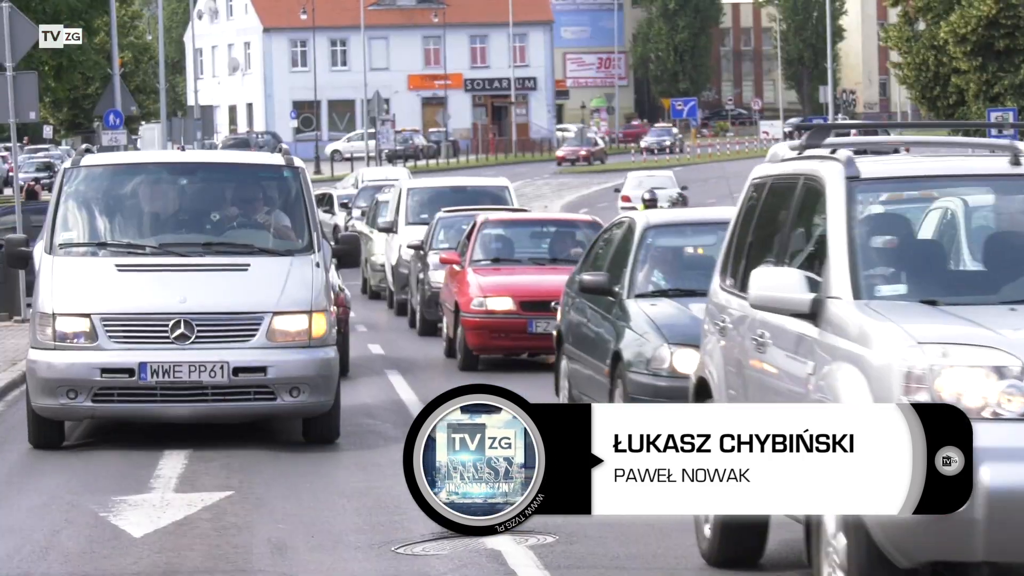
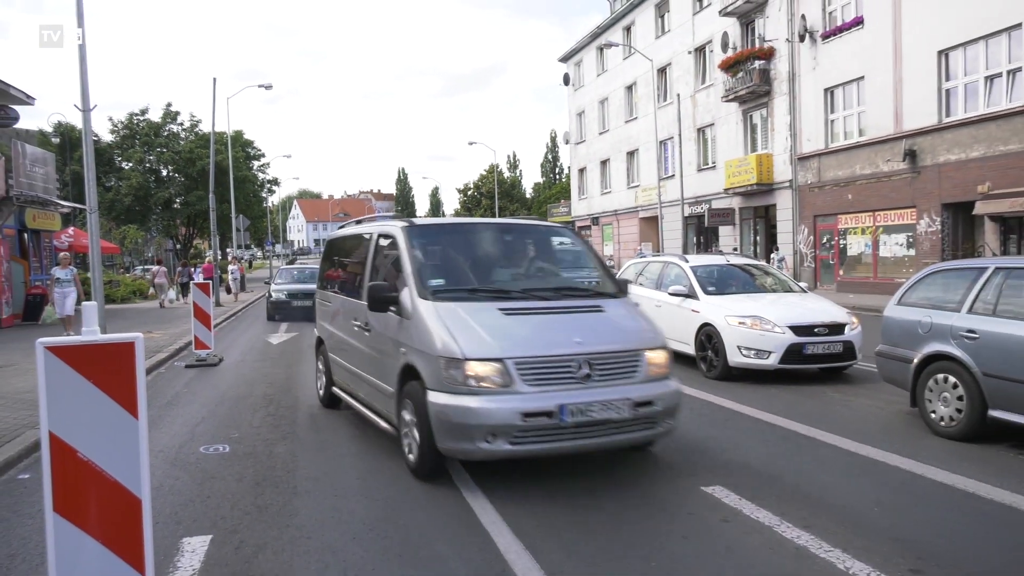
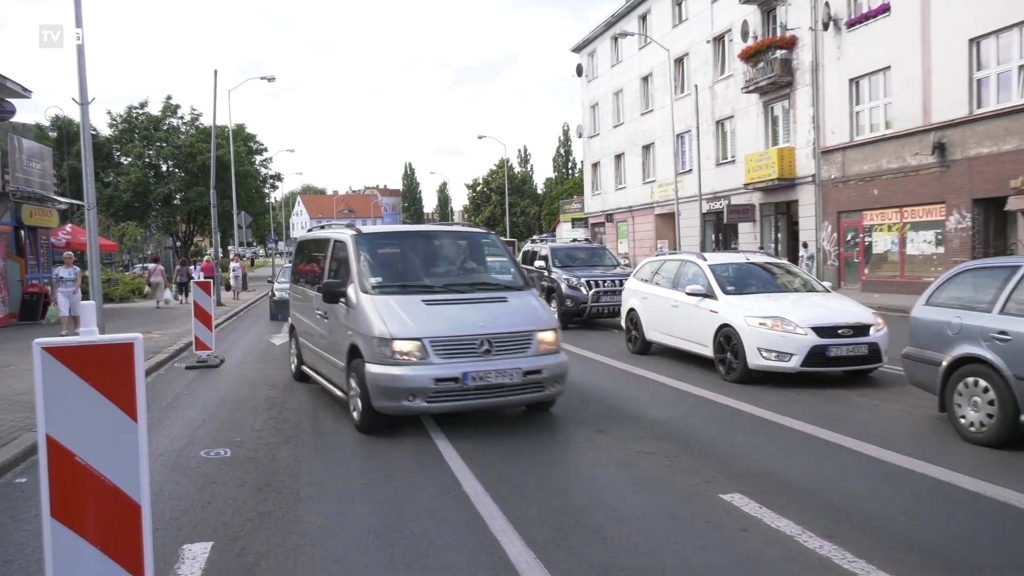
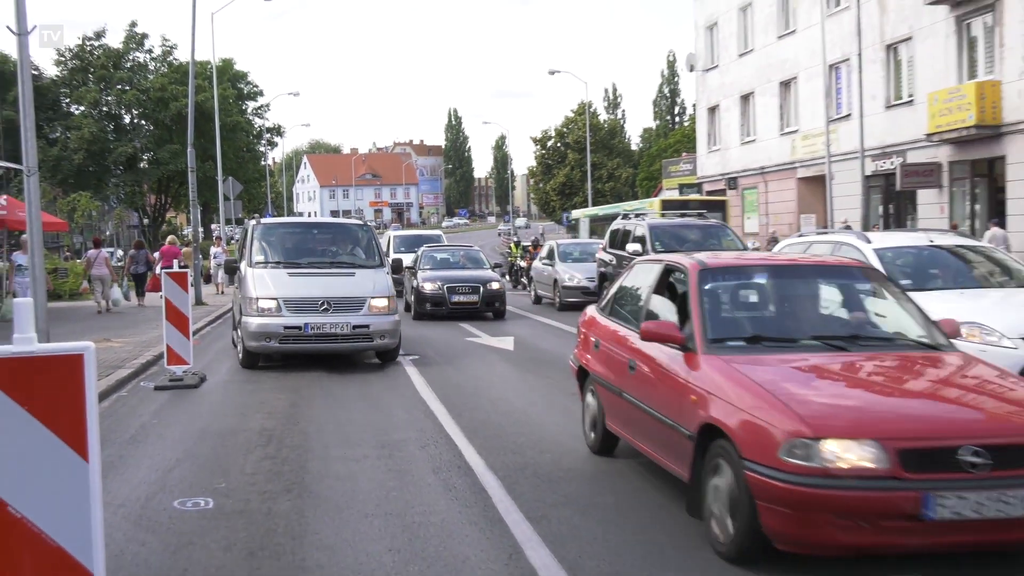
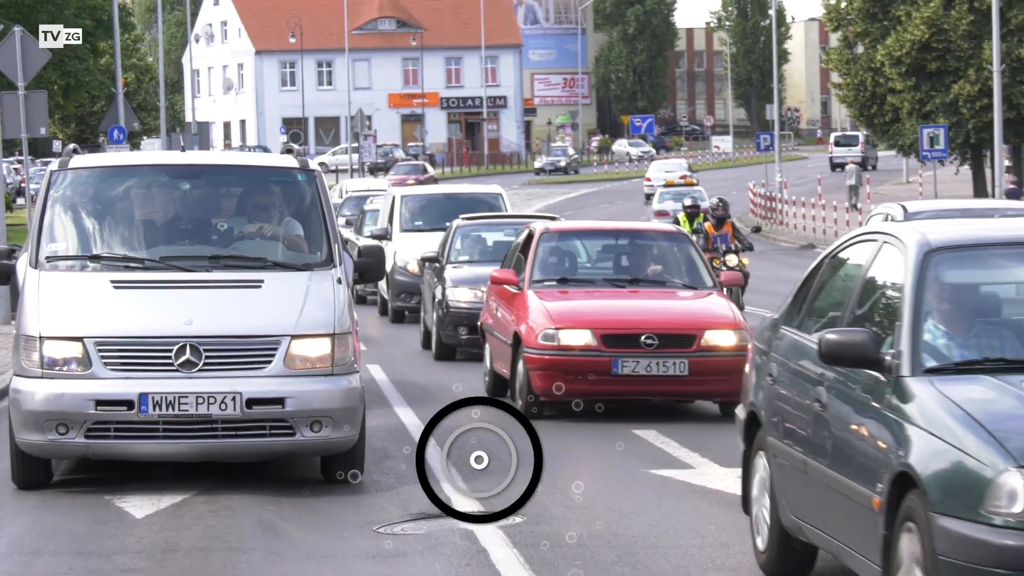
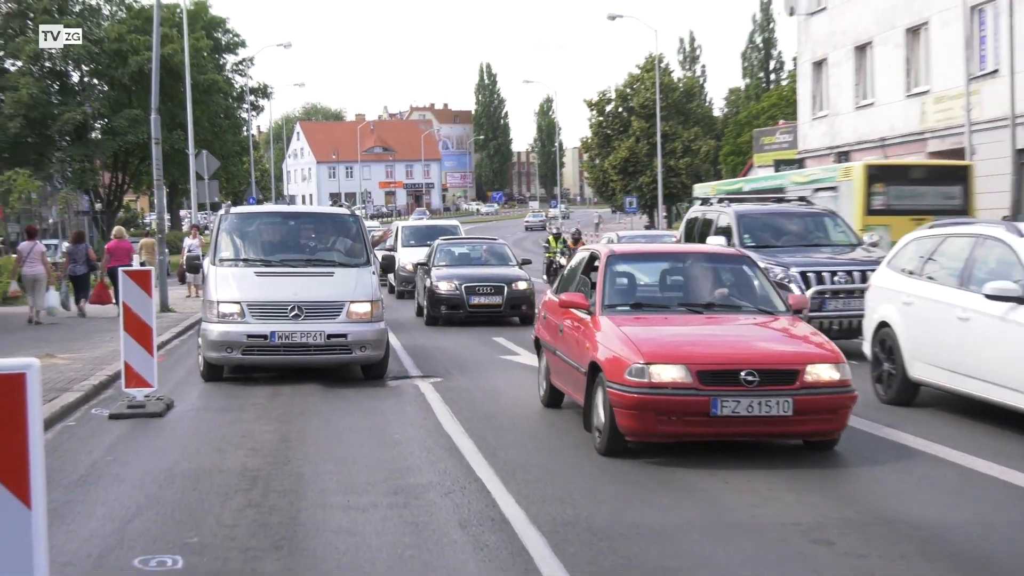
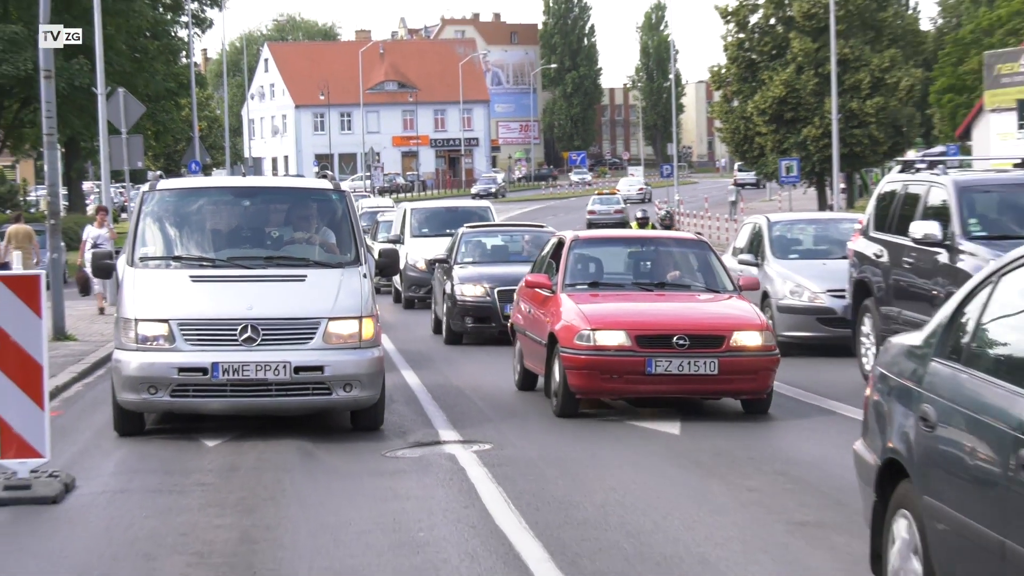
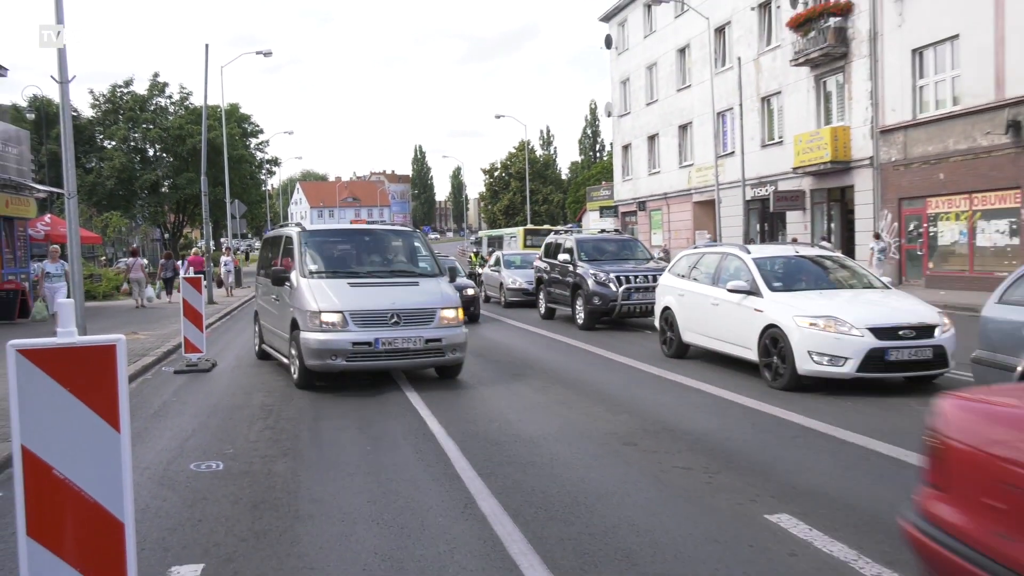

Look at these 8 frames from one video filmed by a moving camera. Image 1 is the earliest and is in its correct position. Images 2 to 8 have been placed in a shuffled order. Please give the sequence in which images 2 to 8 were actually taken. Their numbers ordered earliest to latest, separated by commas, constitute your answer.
5, 7, 6, 4, 8, 3, 2
